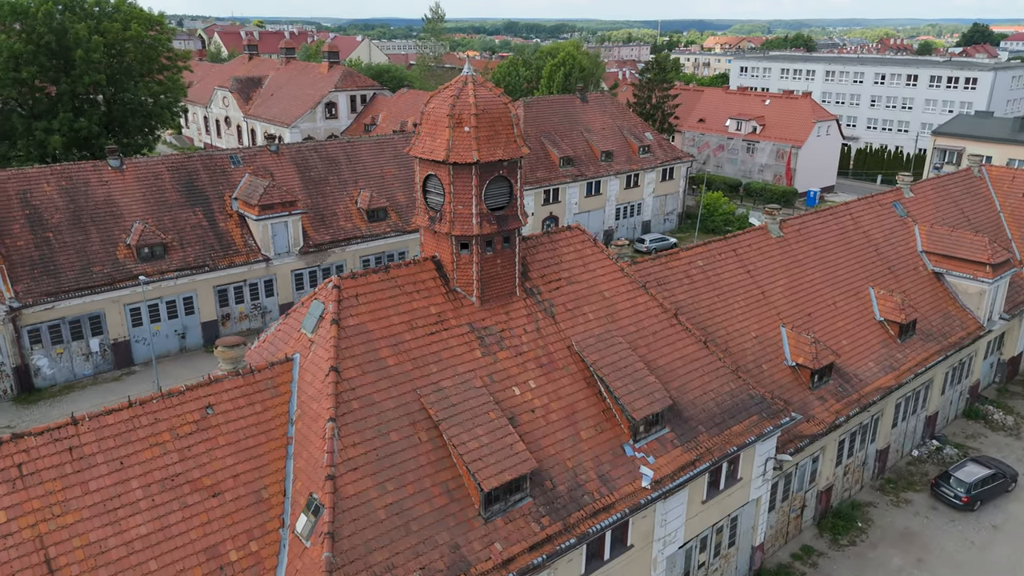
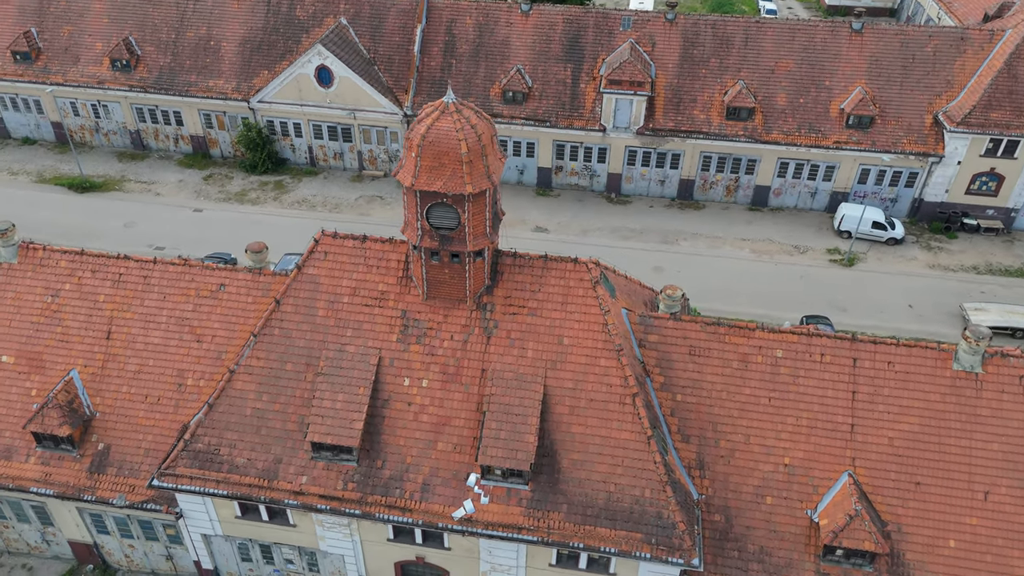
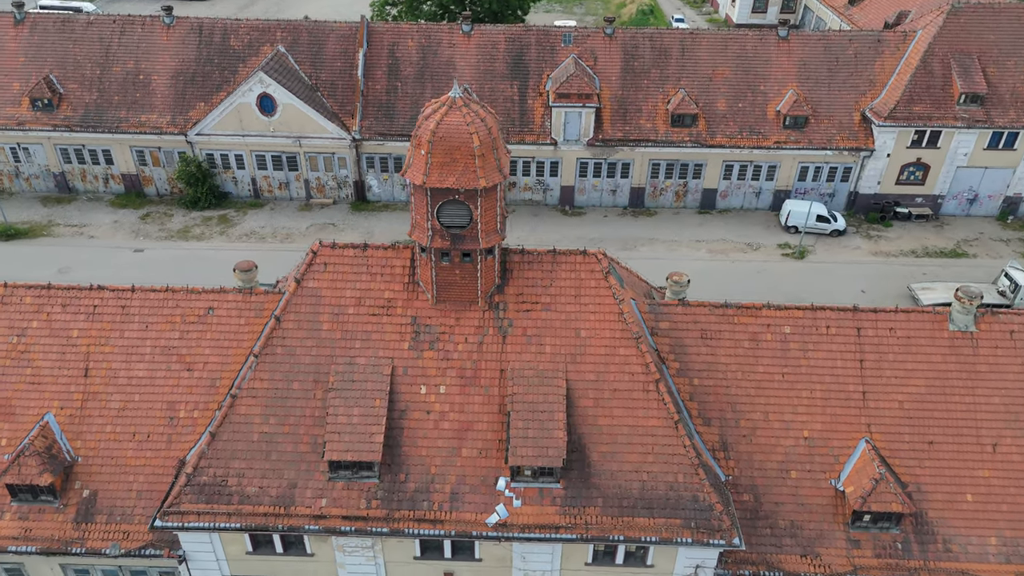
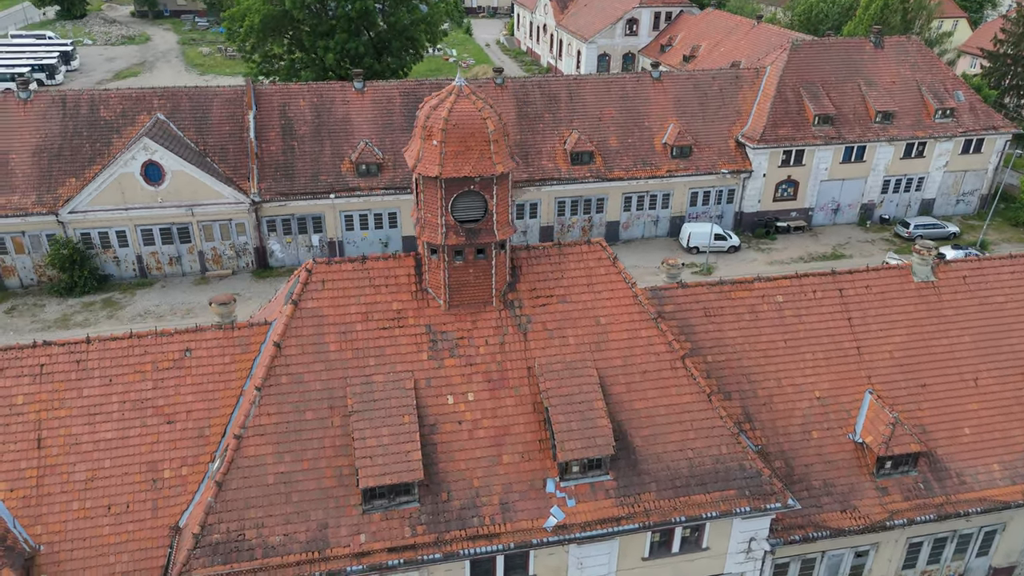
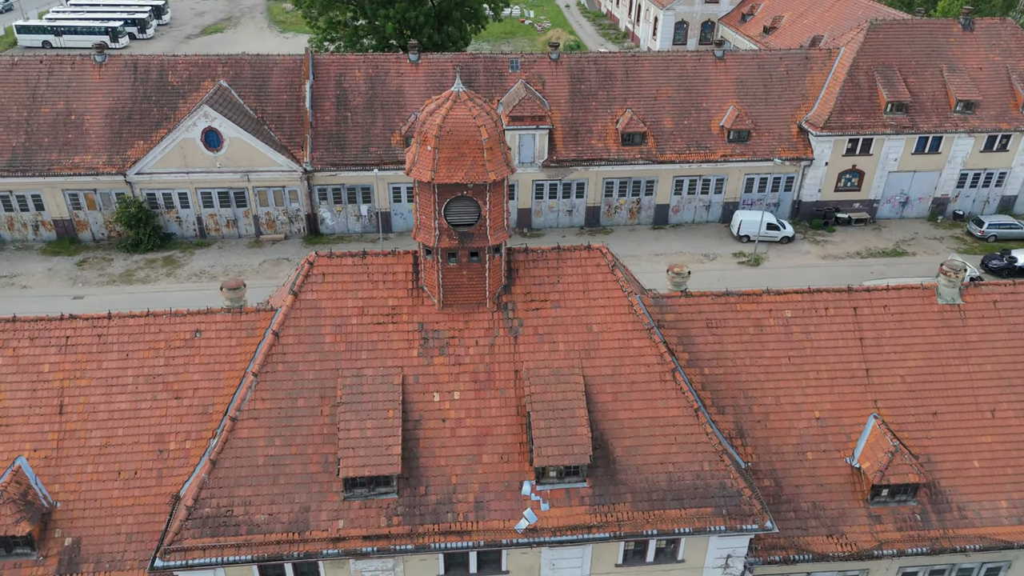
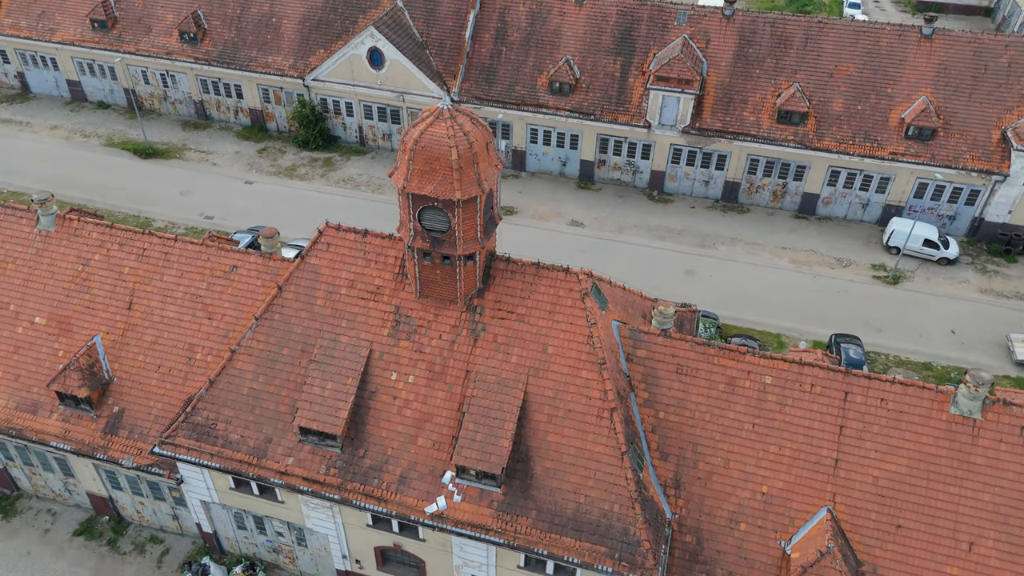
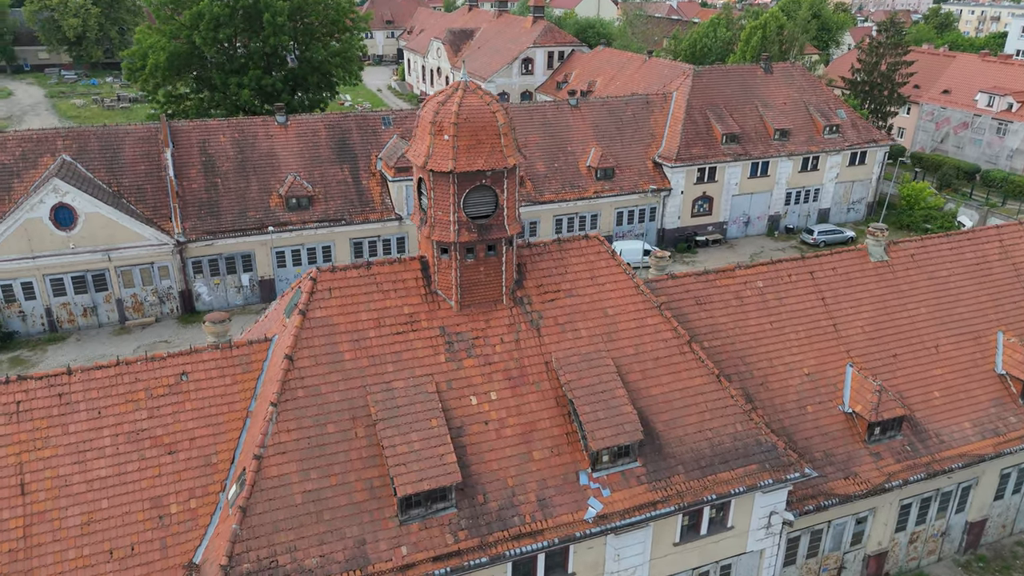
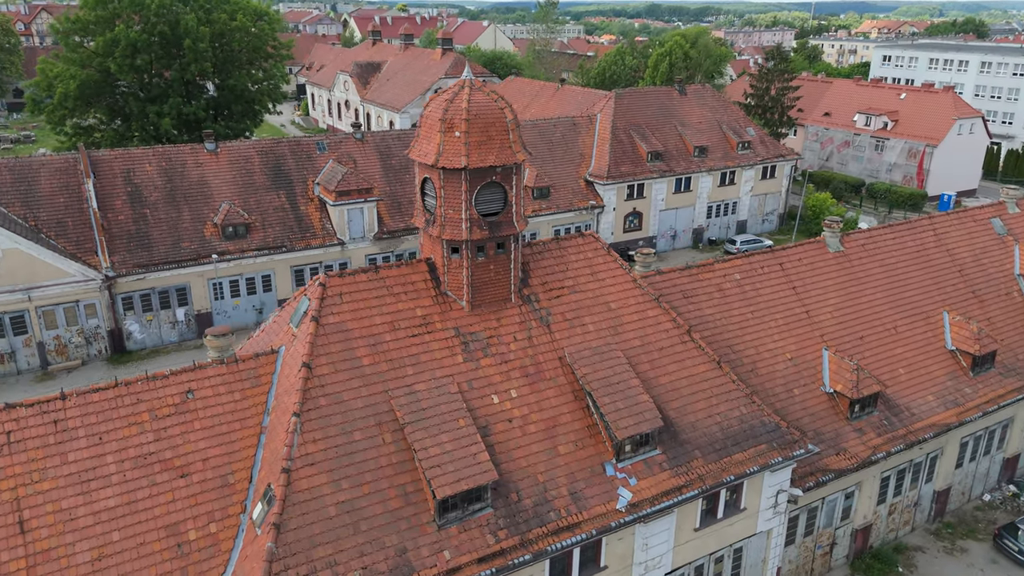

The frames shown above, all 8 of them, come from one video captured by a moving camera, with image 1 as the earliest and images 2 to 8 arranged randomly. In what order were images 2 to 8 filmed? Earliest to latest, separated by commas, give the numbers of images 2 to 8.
8, 7, 4, 5, 3, 2, 6
